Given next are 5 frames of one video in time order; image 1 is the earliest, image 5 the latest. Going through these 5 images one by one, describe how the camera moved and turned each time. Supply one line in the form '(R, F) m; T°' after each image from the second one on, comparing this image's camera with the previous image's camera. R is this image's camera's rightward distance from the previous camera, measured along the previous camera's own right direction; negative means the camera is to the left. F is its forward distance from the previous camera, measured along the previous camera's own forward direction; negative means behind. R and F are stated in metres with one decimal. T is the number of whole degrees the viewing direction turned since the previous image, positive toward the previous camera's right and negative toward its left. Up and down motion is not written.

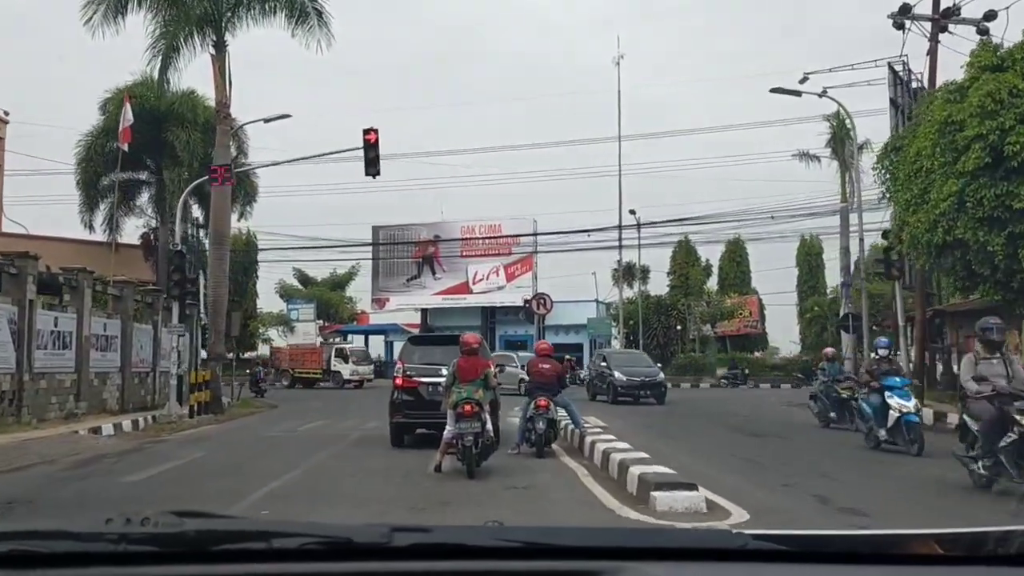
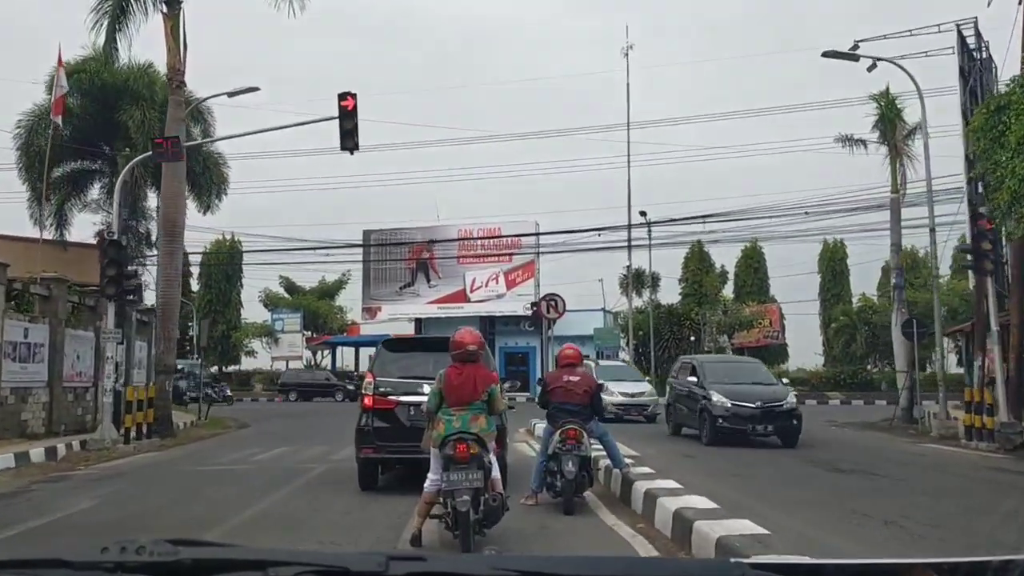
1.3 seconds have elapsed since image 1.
(0.0, +1.2) m; 0°
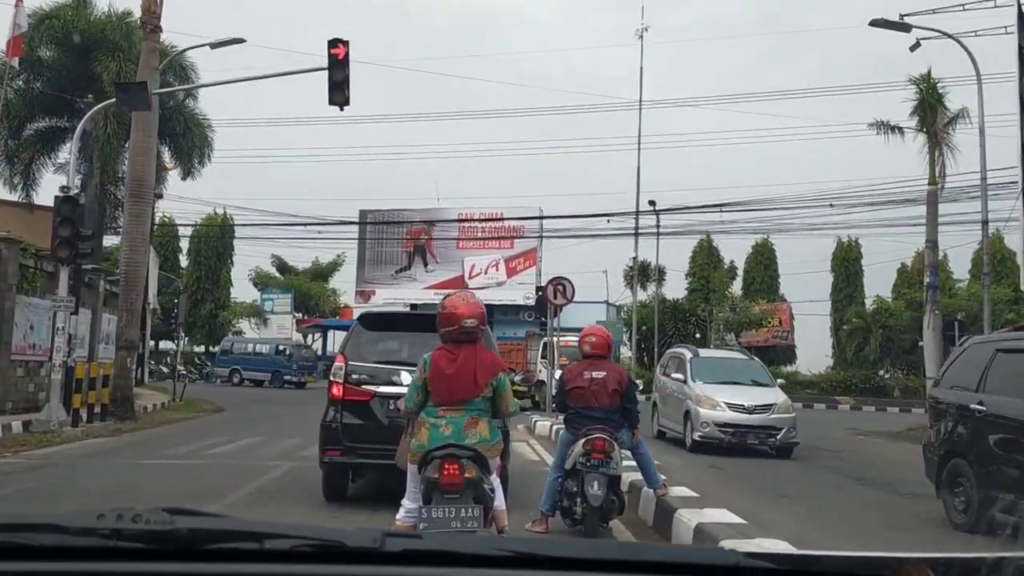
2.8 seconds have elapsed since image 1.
(0.0, +0.6) m; 0°
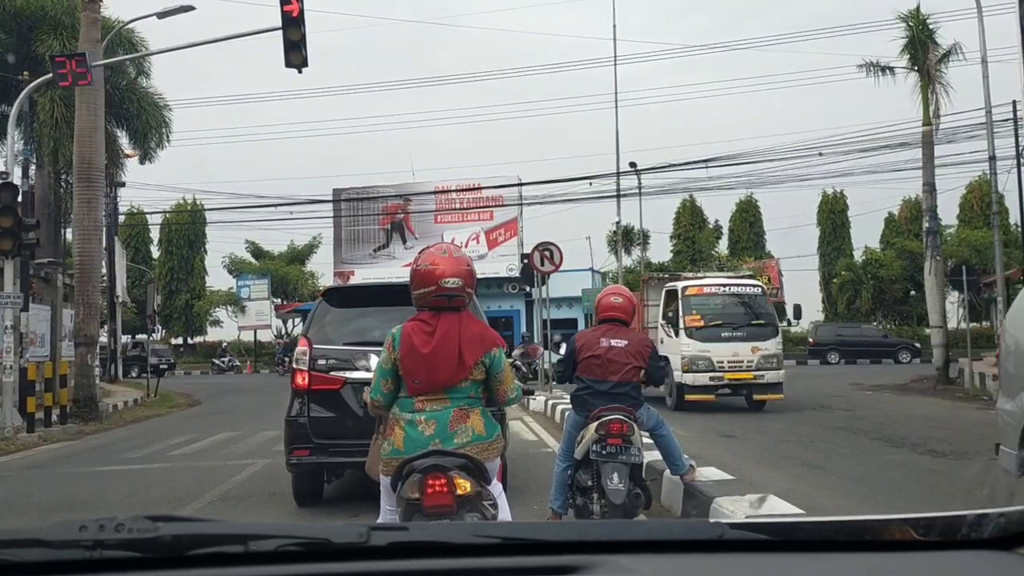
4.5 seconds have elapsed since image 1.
(0.0, +0.3) m; +1°
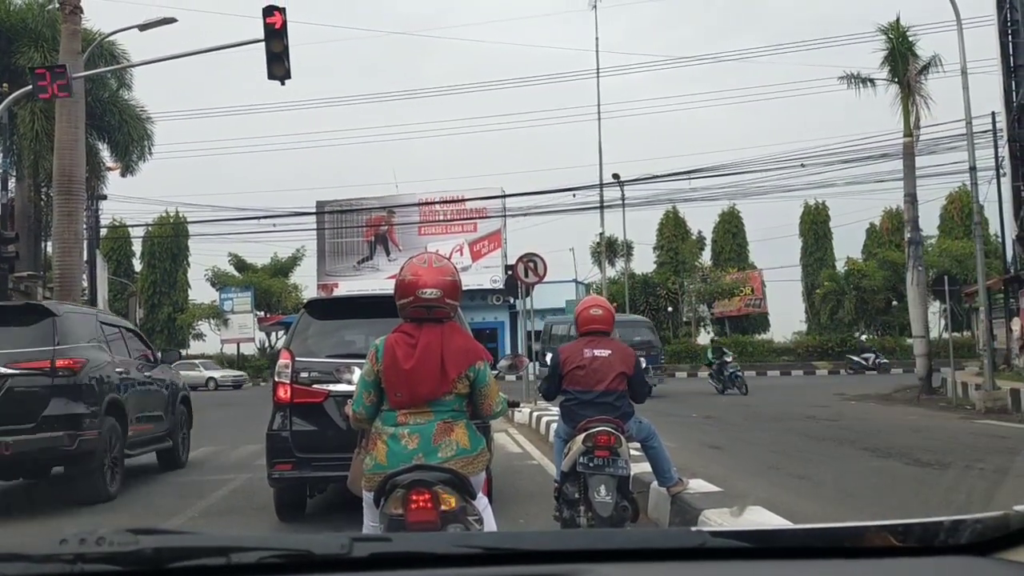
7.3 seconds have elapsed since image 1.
(0.0, 0.0) m; +1°
